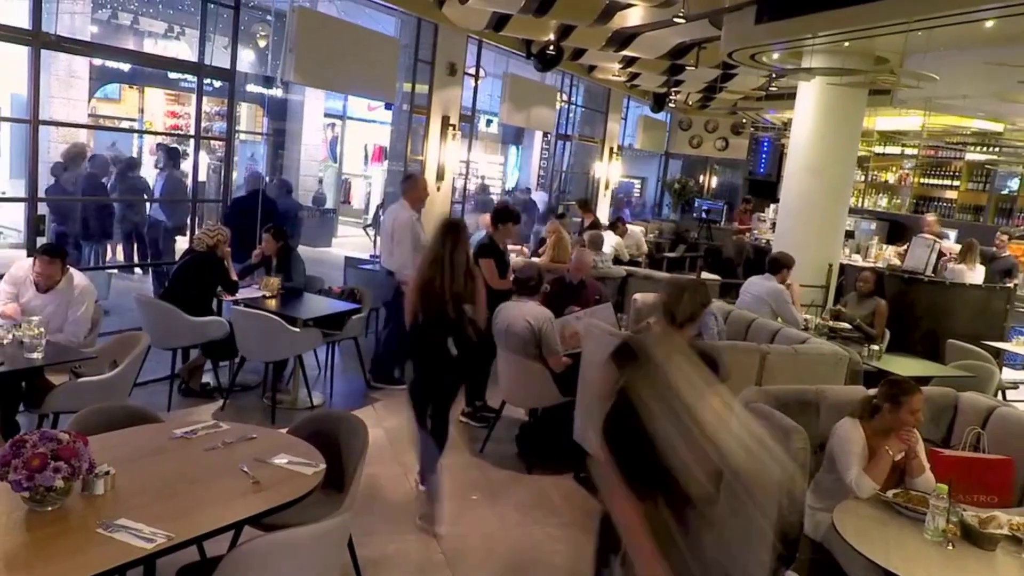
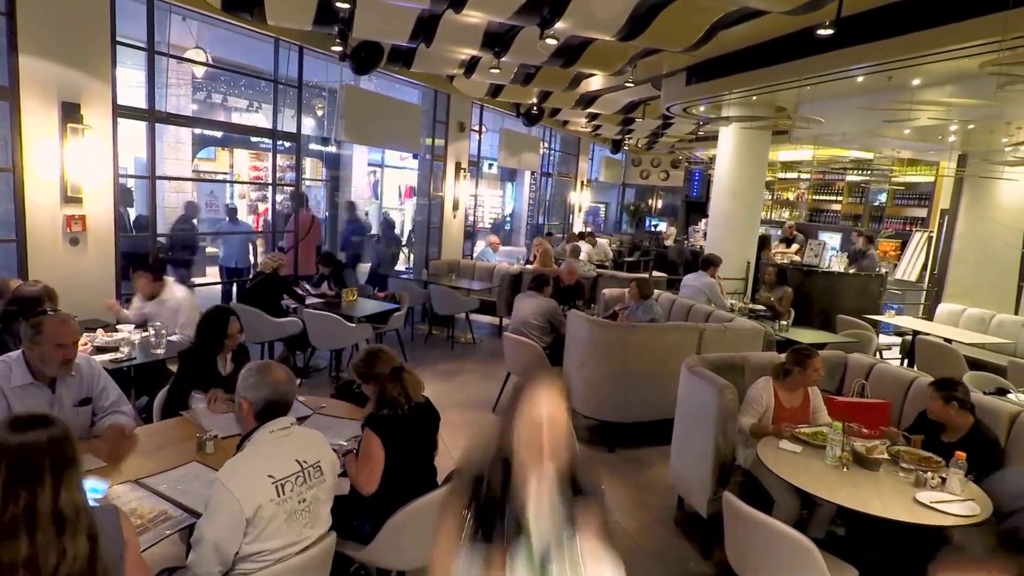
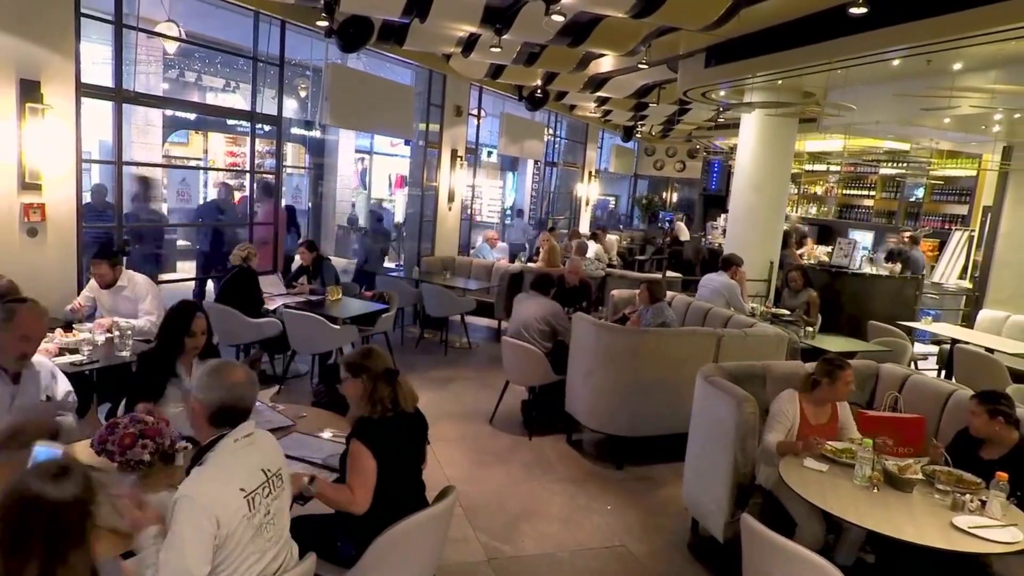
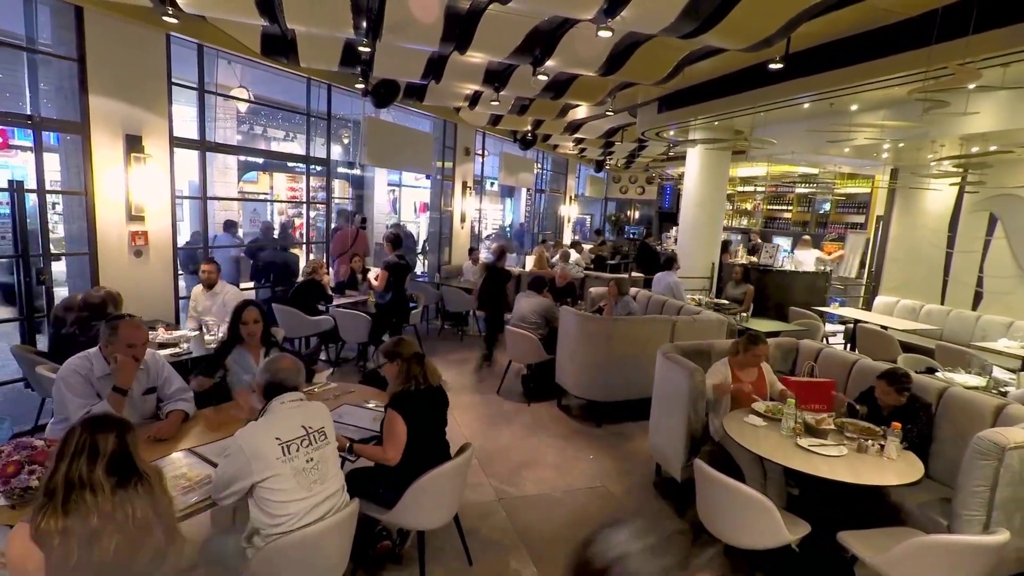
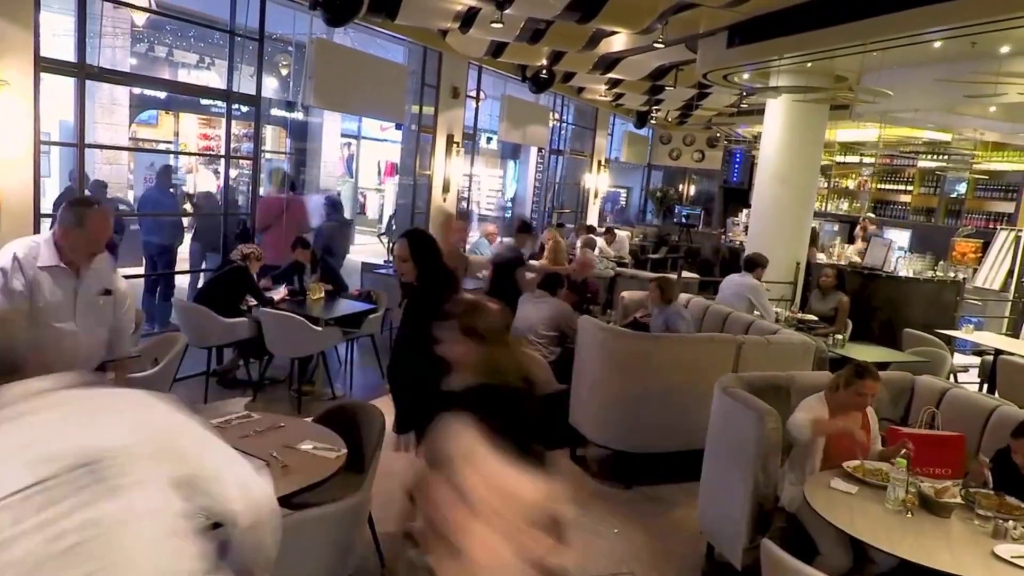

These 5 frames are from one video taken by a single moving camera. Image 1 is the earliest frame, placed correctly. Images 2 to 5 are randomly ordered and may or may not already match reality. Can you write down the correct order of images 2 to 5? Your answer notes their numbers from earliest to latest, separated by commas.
5, 3, 2, 4
